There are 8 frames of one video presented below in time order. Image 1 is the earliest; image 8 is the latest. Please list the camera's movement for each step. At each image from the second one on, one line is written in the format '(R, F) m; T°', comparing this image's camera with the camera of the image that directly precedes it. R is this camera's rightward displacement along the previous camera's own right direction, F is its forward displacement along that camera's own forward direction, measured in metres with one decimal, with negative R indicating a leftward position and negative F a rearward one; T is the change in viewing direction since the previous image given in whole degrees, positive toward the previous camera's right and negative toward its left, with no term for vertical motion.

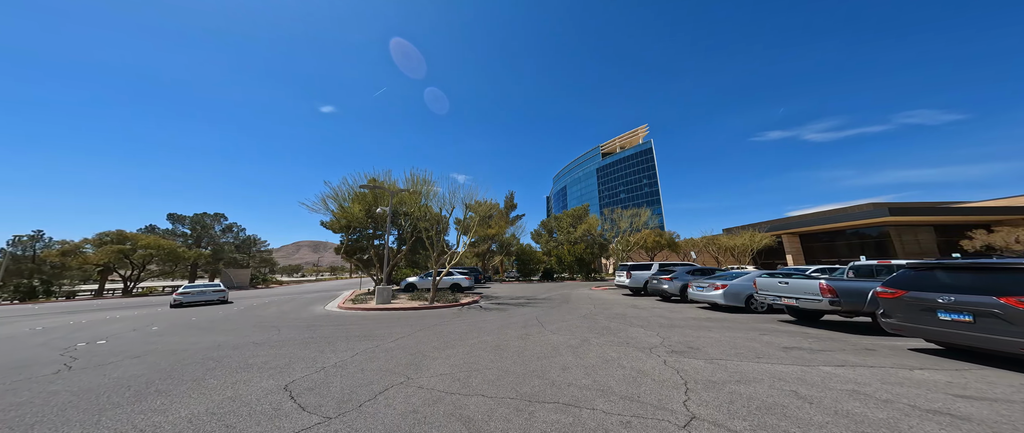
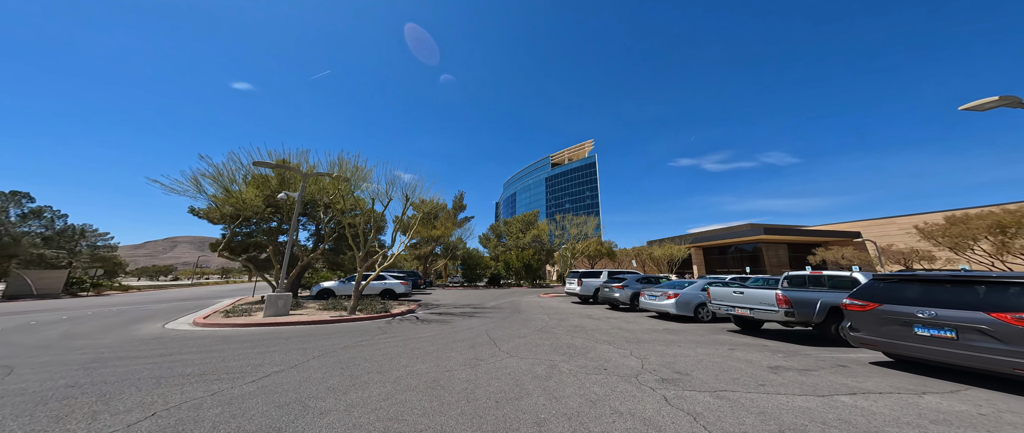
(-0.1, +1.4) m; +10°
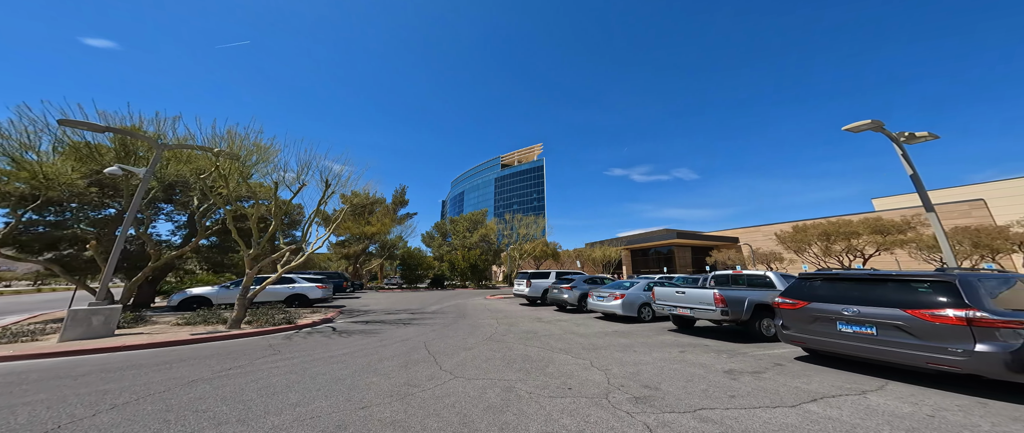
(0.0, +0.8) m; +10°
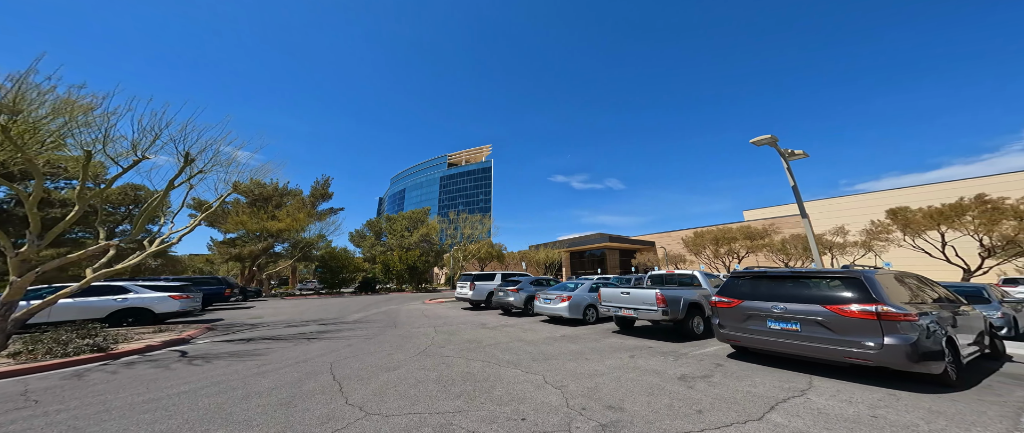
(0.0, +0.8) m; +10°
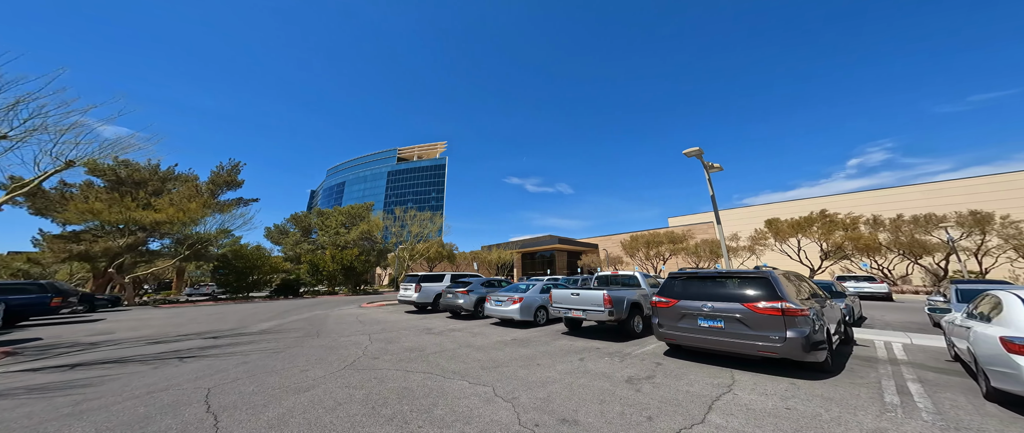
(0.0, +0.3) m; +9°
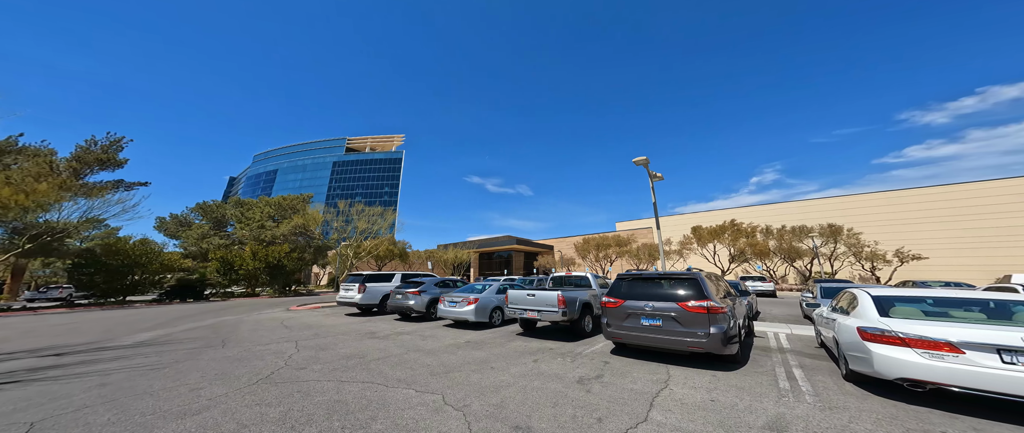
(0.0, +0.2) m; +8°
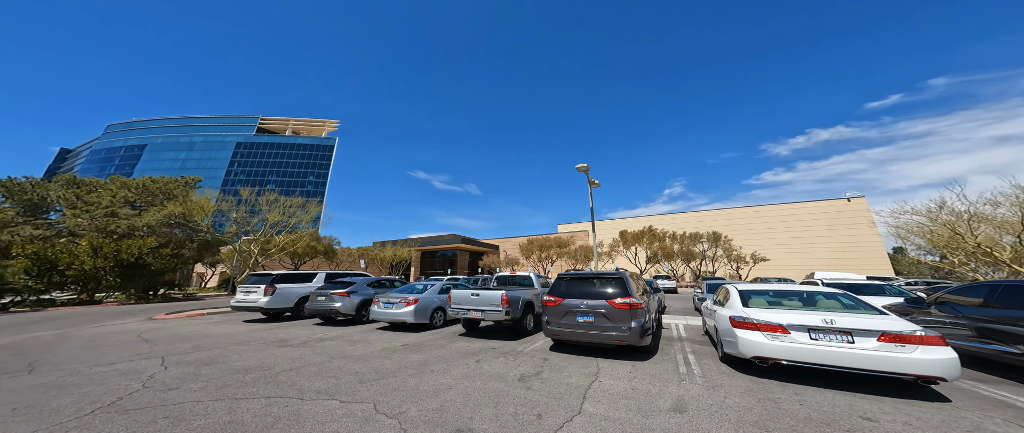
(0.0, 0.0) m; +10°
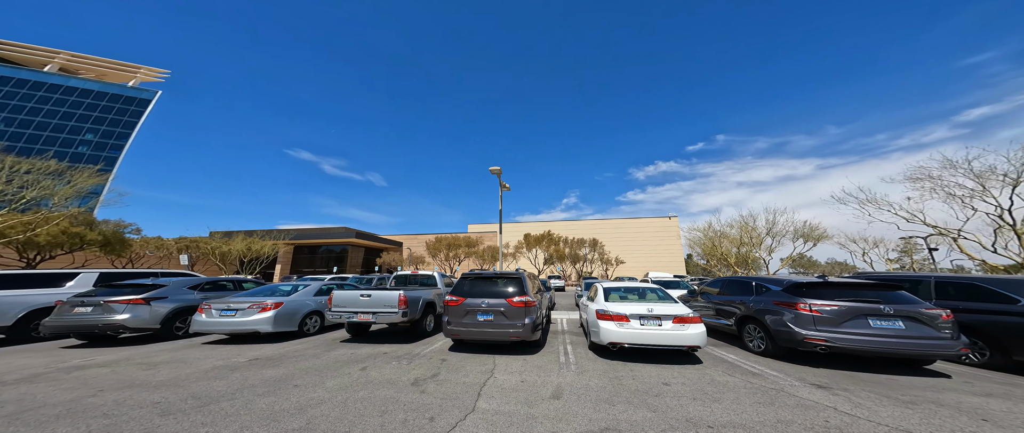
(+0.1, 0.0) m; +17°
